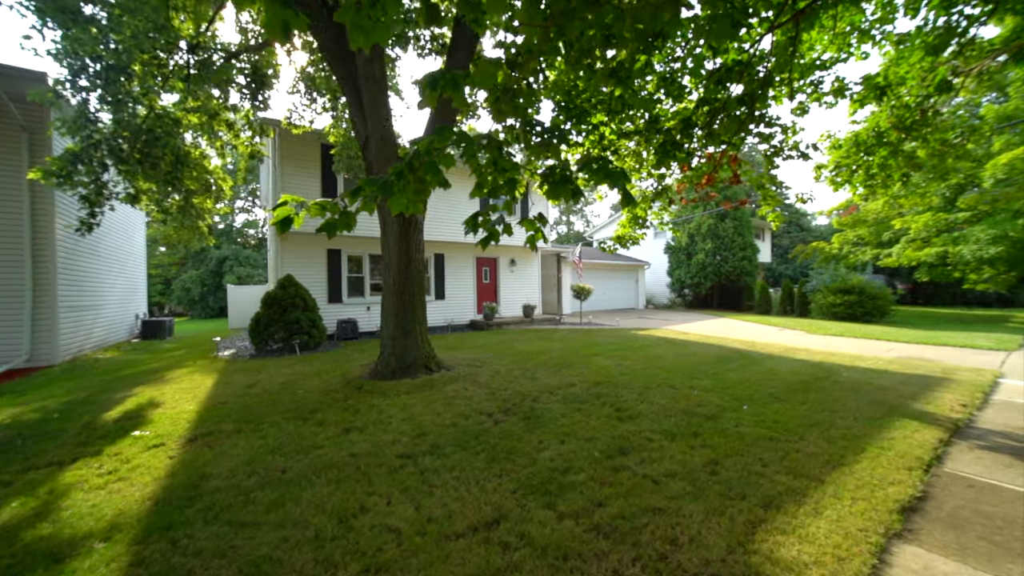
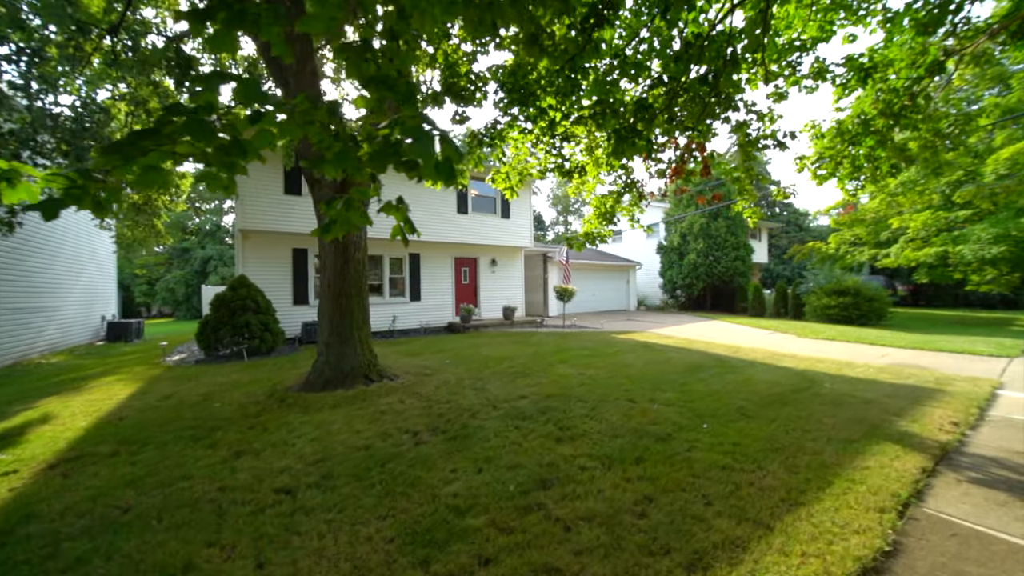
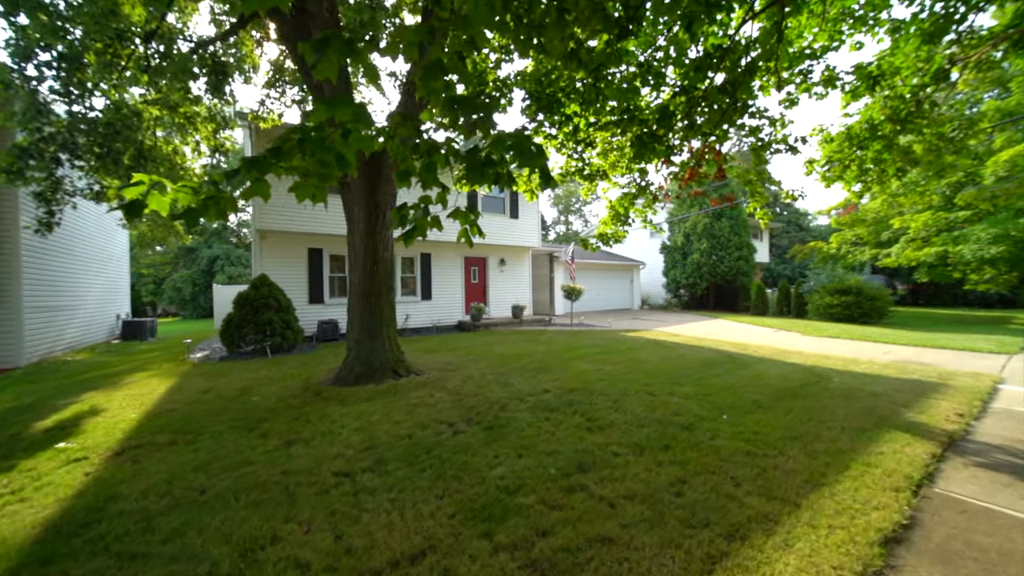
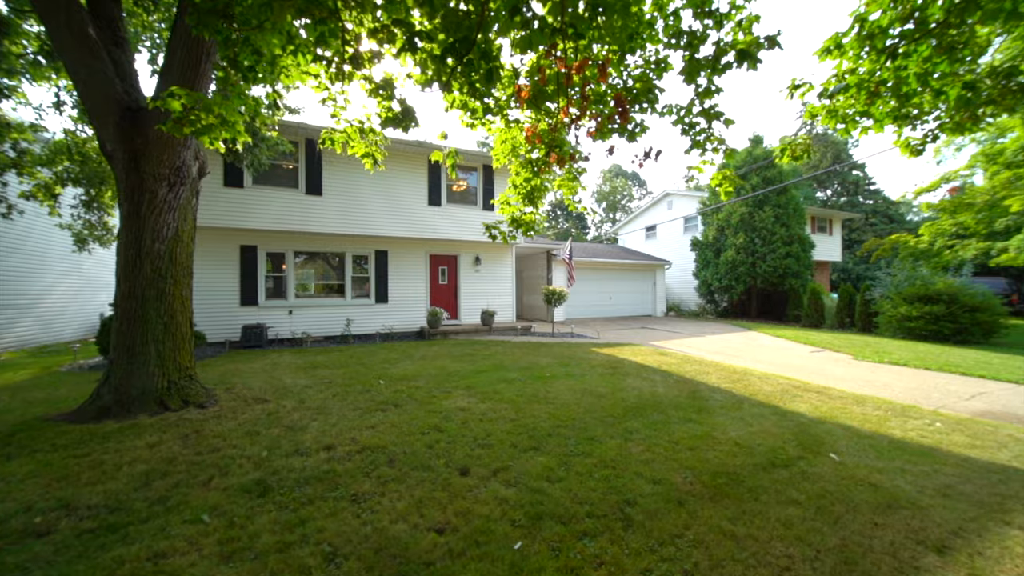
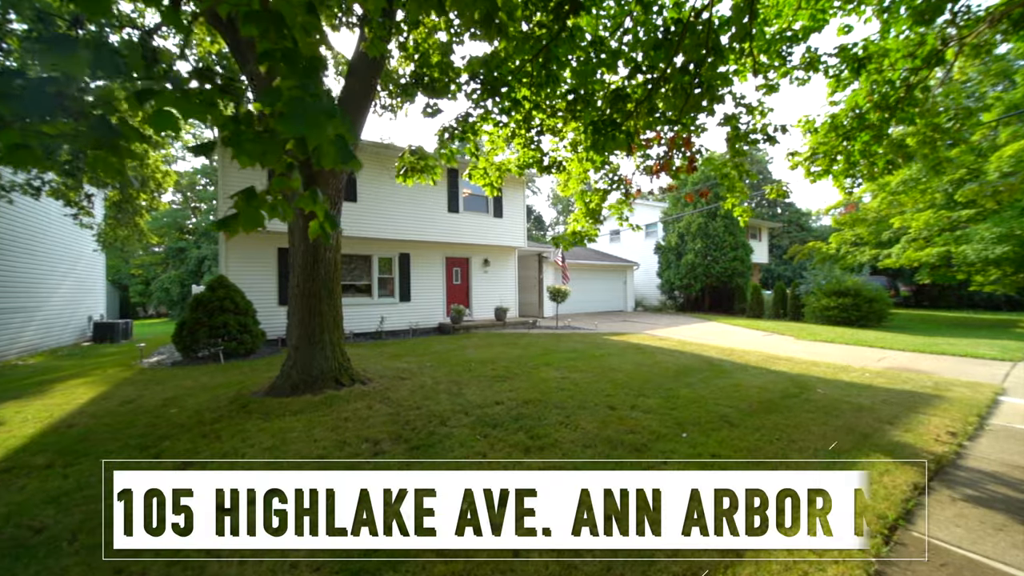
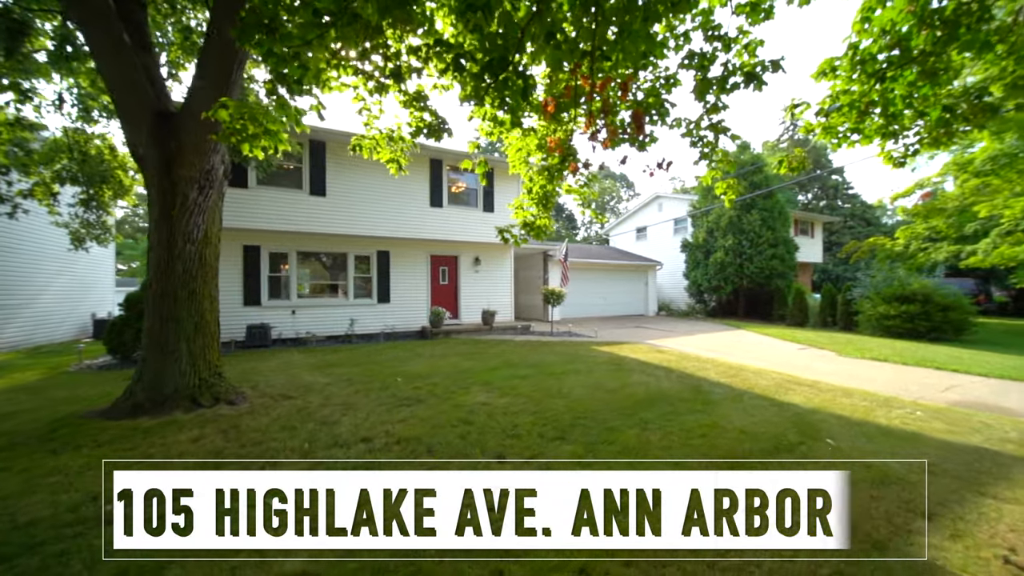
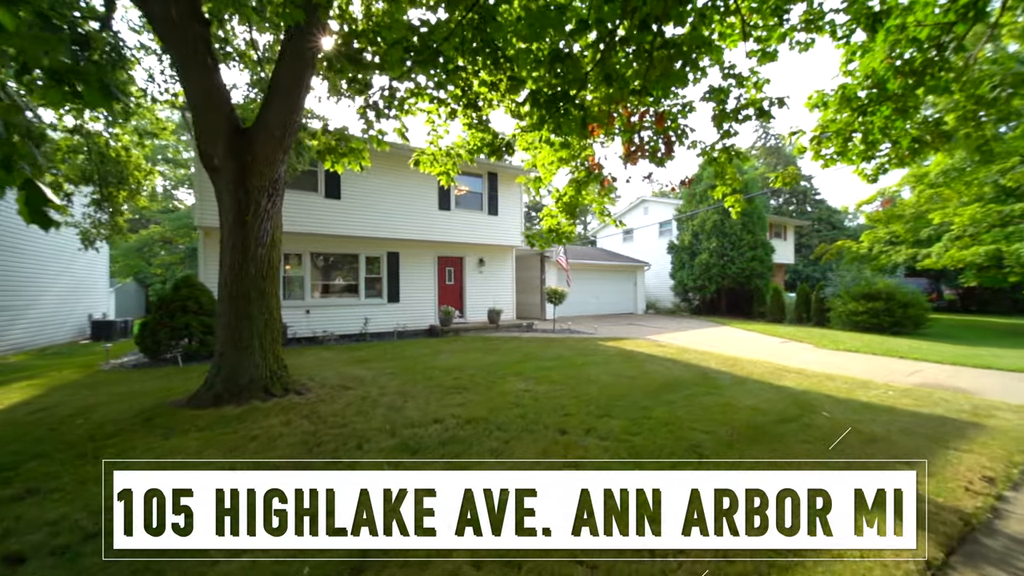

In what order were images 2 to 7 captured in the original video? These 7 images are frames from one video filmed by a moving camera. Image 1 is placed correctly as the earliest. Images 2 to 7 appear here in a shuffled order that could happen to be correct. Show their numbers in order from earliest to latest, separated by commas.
3, 2, 5, 7, 6, 4
